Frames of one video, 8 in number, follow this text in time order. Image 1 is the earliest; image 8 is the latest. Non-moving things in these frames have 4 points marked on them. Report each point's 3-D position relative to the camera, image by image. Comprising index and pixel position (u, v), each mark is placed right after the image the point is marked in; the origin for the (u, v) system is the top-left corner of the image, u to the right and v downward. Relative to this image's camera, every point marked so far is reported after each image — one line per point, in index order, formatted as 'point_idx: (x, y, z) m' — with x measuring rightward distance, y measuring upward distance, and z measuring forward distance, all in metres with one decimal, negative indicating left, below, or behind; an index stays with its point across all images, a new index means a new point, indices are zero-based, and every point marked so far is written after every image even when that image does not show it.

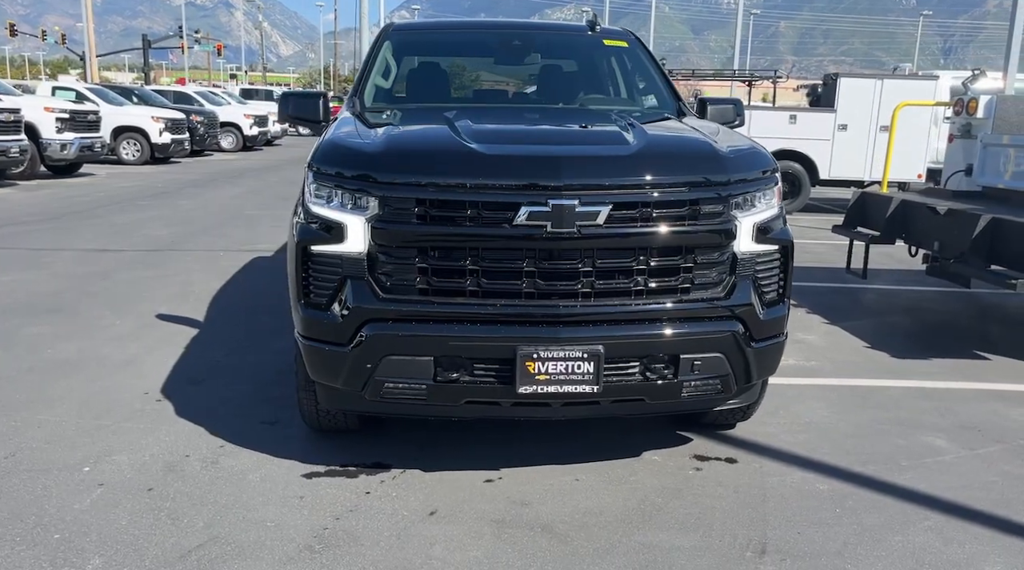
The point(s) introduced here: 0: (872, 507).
0: (+1.5, -0.9, +3.5) m
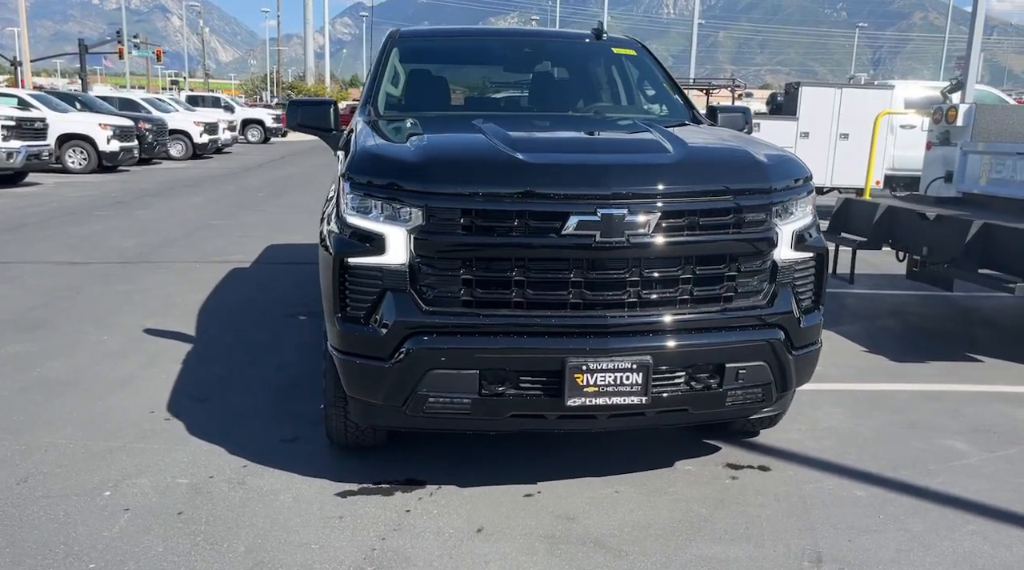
0: (+1.7, -0.9, +3.5) m
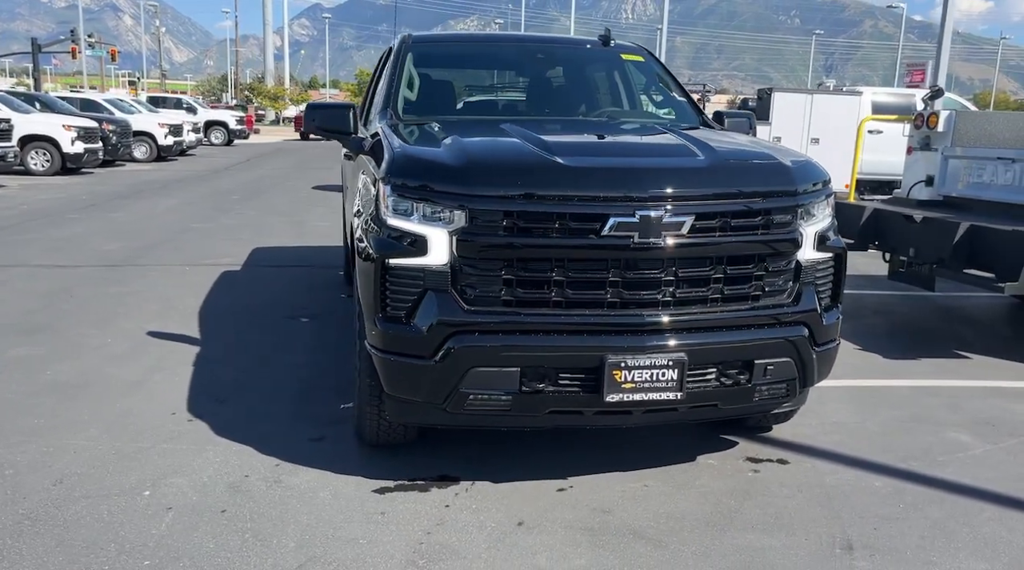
0: (+1.8, -0.9, +3.7) m
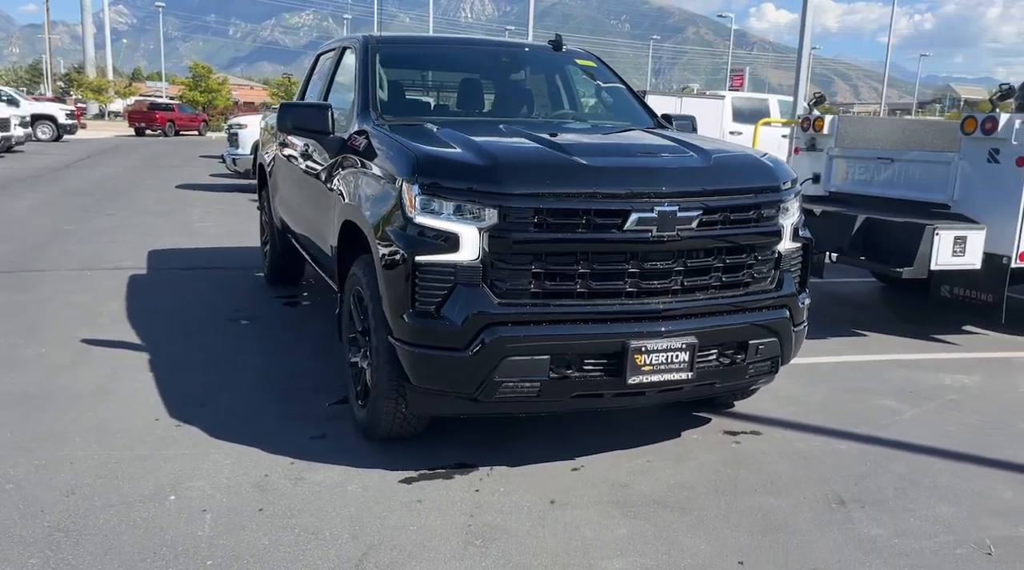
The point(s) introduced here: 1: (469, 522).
0: (+1.9, -0.9, +4.2) m
1: (-0.2, -1.0, +3.4) m
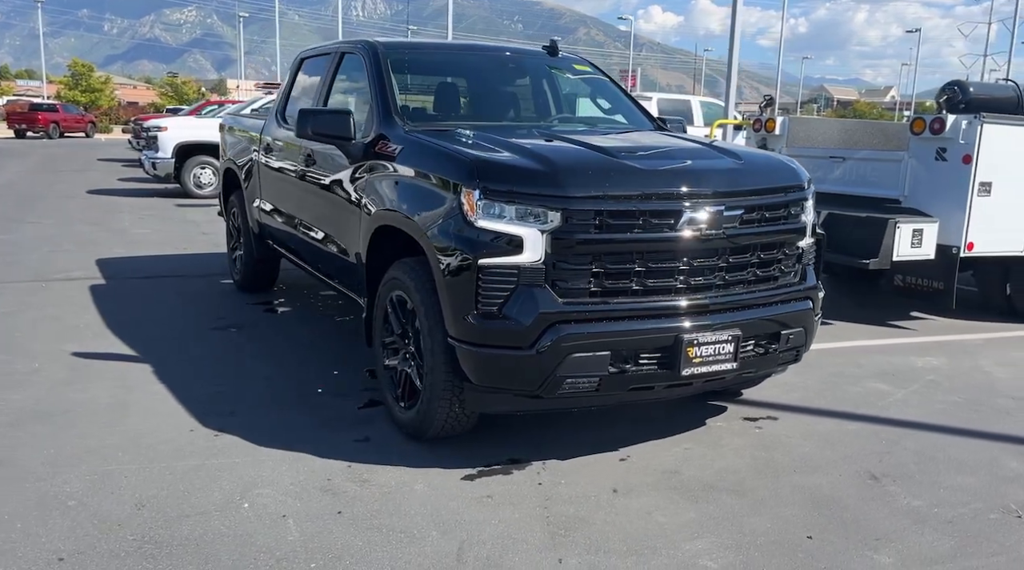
0: (+2.1, -0.8, +4.6) m
1: (+0.1, -1.0, +3.6) m
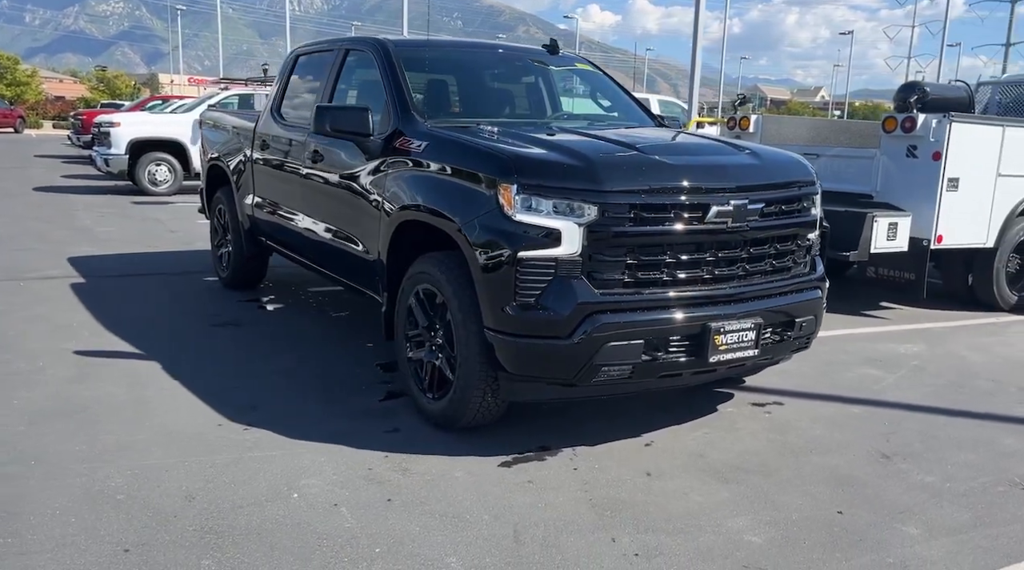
0: (+2.2, -0.8, +4.8) m
1: (+0.3, -0.9, +3.7) m
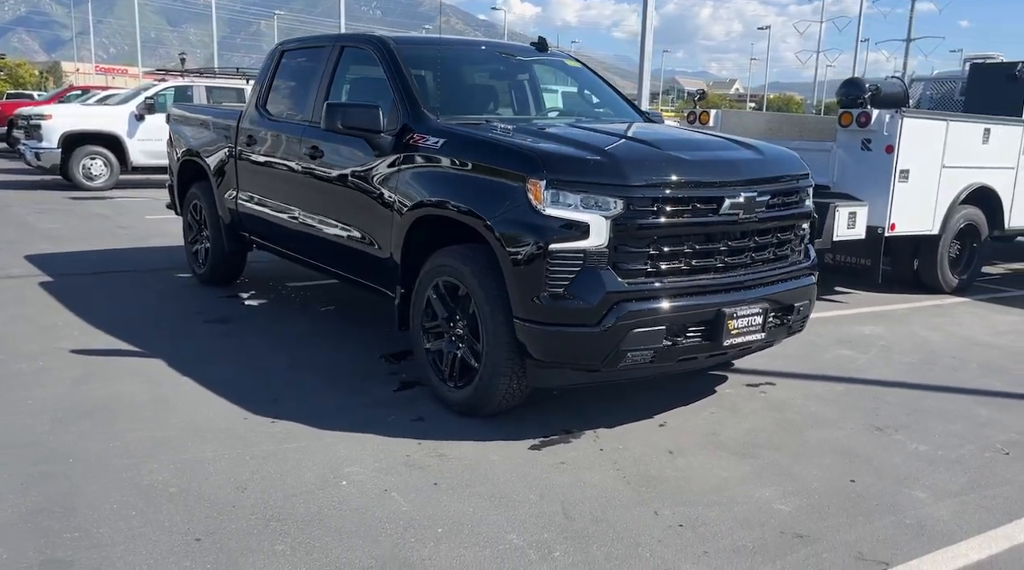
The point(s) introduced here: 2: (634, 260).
0: (+2.3, -0.7, +5.2) m
1: (+0.5, -0.9, +3.9) m
2: (+0.6, +0.1, +4.1) m
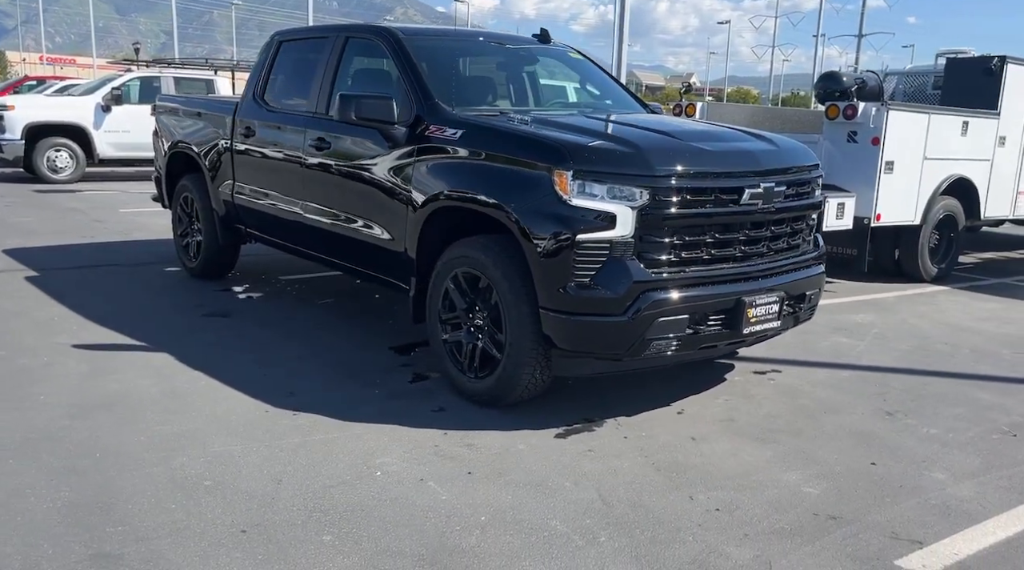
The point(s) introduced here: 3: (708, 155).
0: (+2.3, -0.6, +5.3) m
1: (+0.6, -0.8, +4.0) m
2: (+0.7, +0.2, +4.2) m
3: (+1.0, +0.6, +4.3) m
